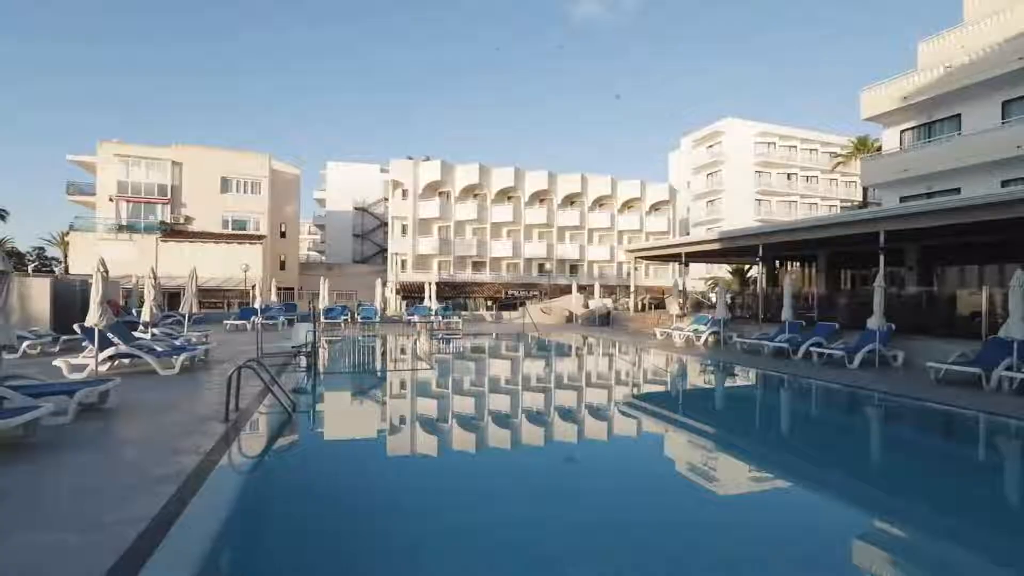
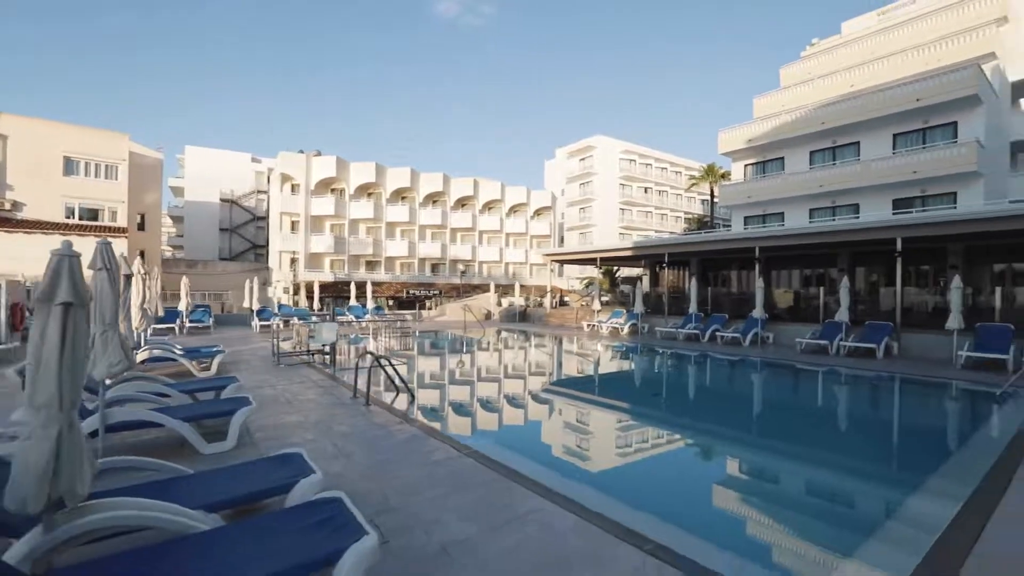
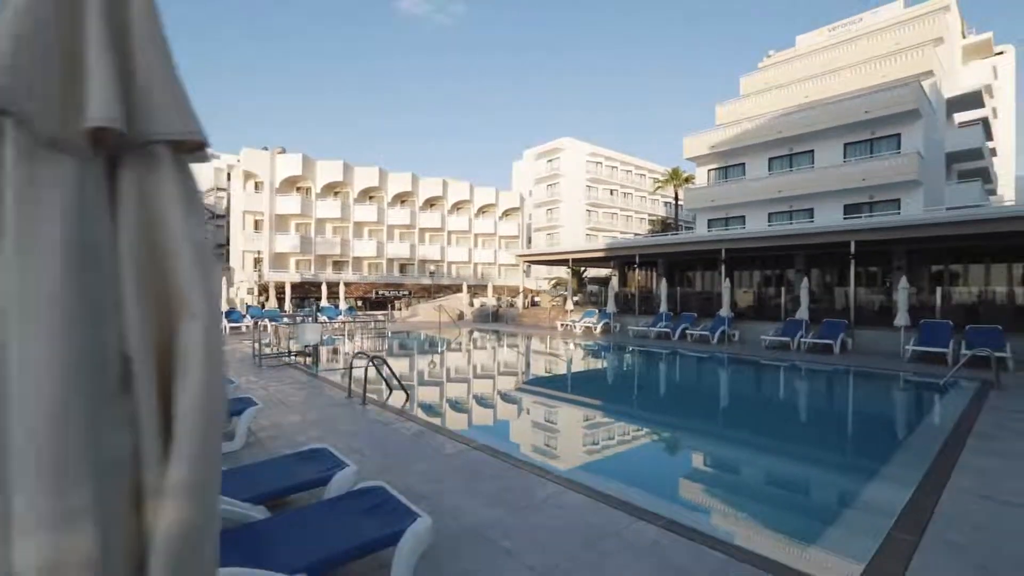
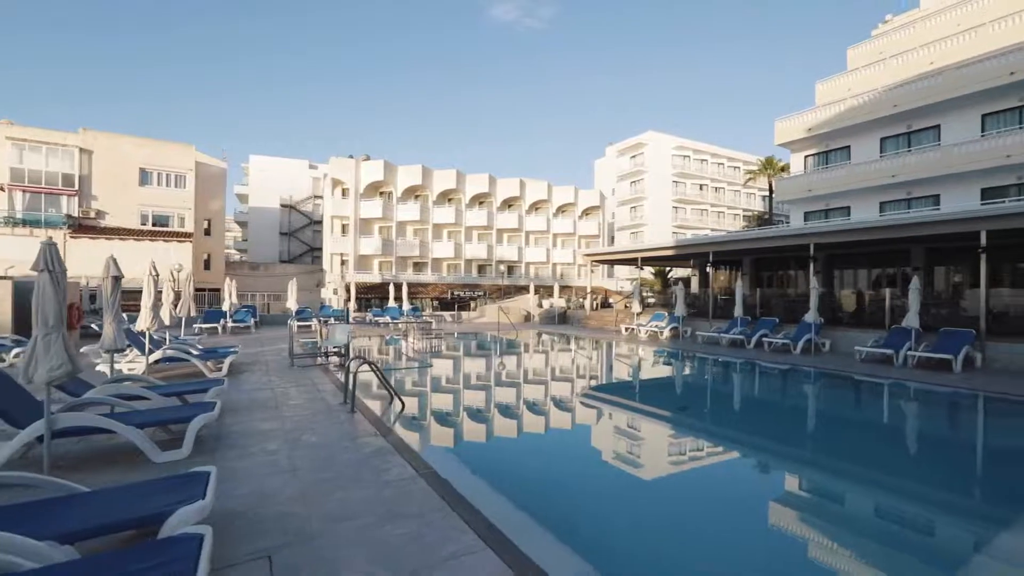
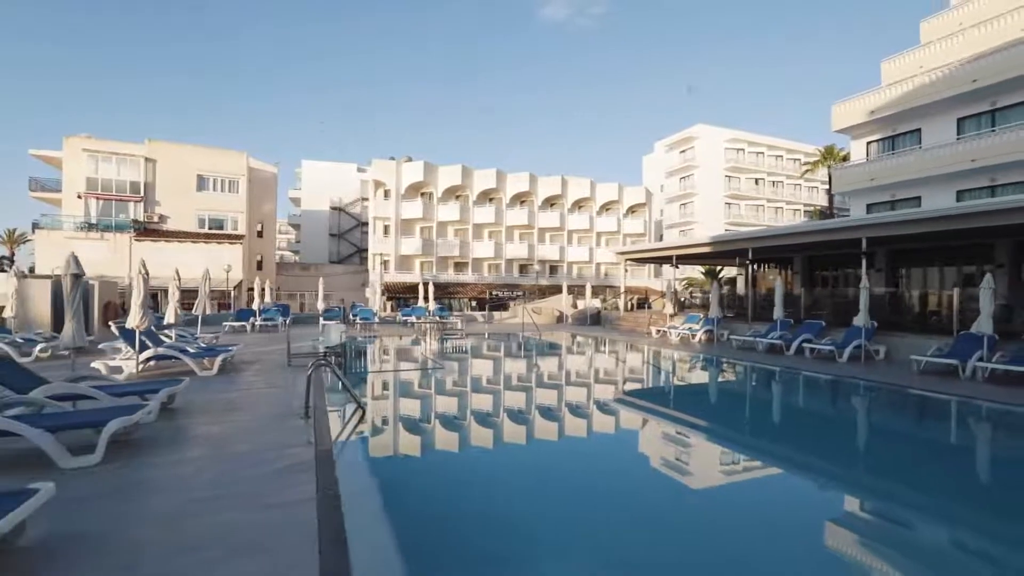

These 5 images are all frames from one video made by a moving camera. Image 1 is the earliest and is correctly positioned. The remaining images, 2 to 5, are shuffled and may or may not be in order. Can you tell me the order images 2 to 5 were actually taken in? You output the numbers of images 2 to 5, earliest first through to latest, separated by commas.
5, 4, 2, 3
